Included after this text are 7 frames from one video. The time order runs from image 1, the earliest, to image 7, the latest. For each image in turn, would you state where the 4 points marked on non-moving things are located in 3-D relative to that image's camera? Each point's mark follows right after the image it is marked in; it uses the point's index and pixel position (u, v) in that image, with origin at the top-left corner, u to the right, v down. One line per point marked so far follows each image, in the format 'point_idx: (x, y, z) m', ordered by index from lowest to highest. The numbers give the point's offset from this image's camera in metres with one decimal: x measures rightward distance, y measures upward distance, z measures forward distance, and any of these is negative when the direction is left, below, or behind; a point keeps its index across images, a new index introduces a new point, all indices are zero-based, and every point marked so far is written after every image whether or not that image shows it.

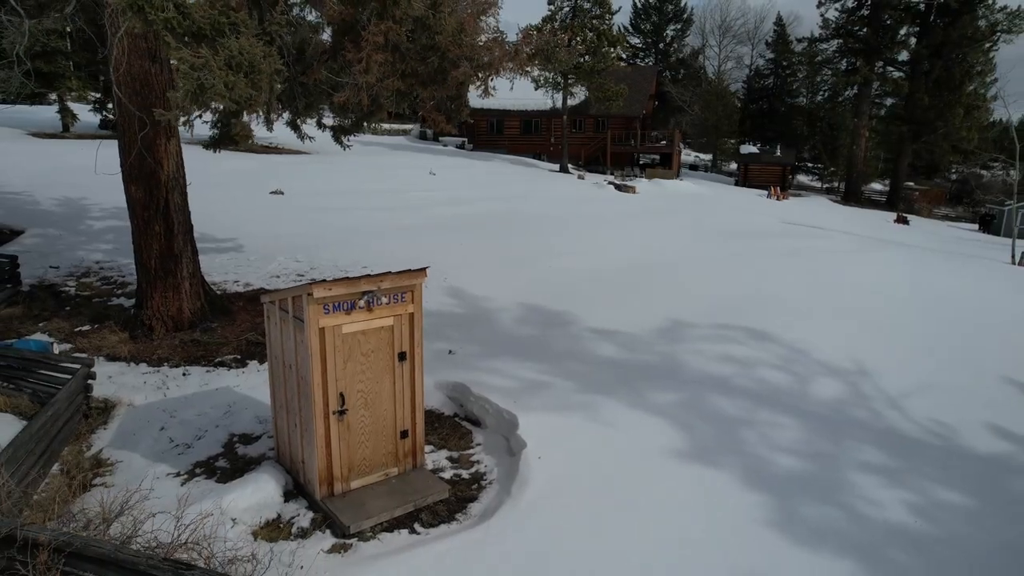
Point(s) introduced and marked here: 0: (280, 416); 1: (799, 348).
0: (-1.8, -1.0, +5.3) m
1: (+3.5, -0.7, +8.3) m
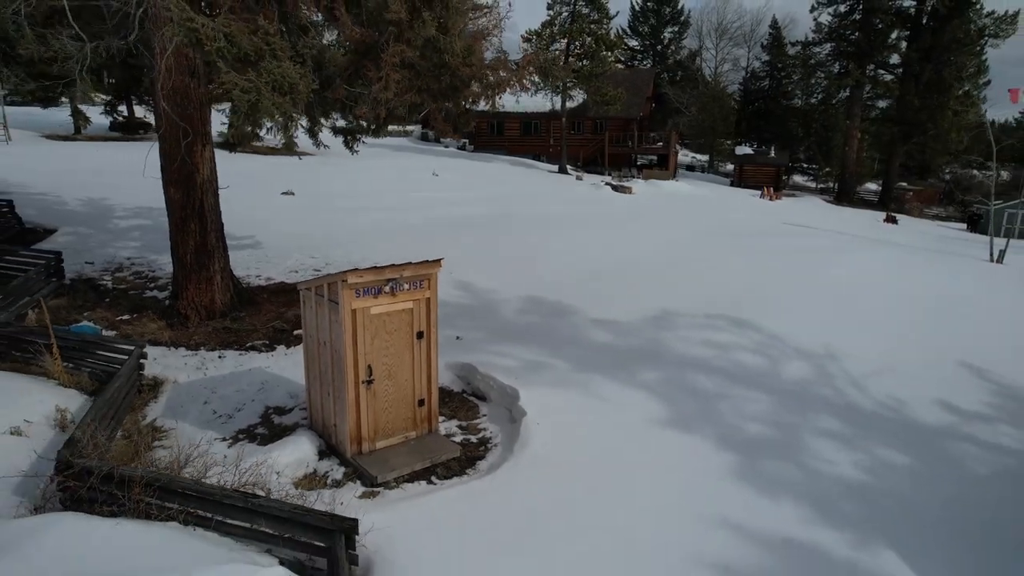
0: (-1.8, -0.9, +6.2) m
1: (+3.6, -0.6, +9.2) m
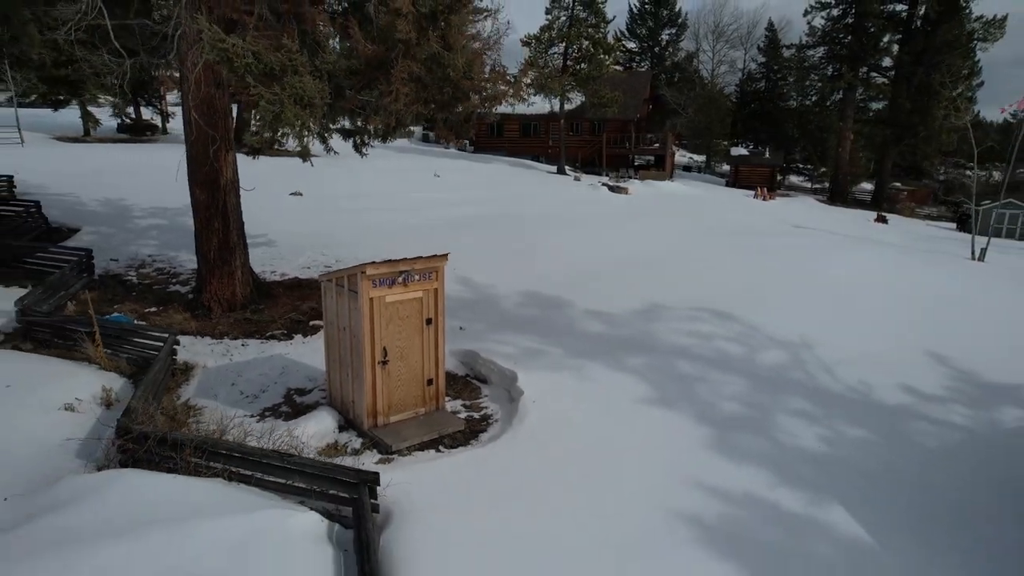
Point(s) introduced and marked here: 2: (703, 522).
0: (-1.8, -0.8, +6.9) m
1: (+3.5, -0.5, +9.9) m
2: (+1.5, -1.8, +5.4) m
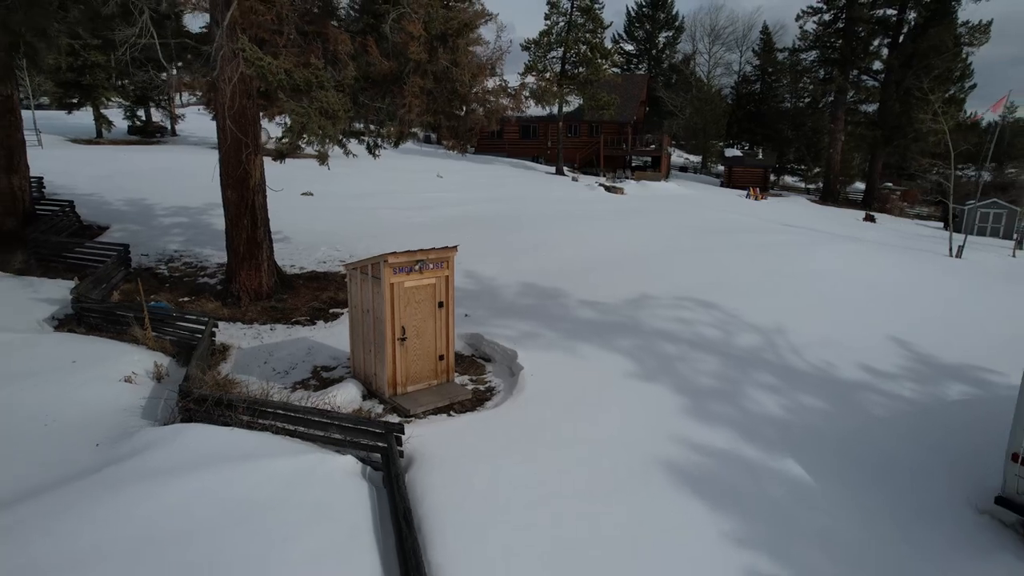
0: (-1.8, -0.7, +7.9) m
1: (+3.6, -0.4, +10.9) m
2: (+1.6, -1.7, +6.4) m
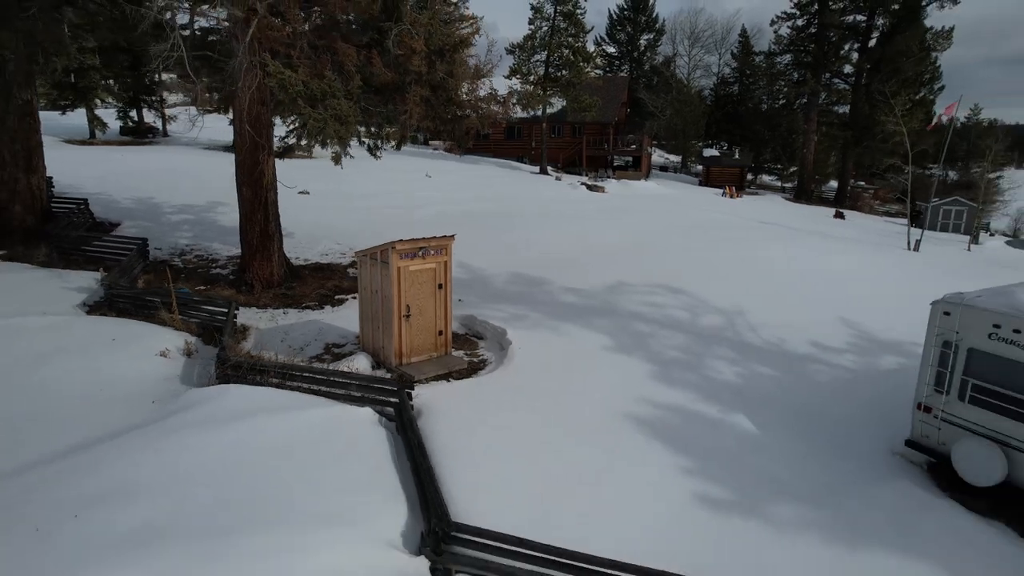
0: (-1.9, -0.5, +9.0) m
1: (+3.4, -0.2, +12.1) m
2: (+1.5, -1.5, +7.6) m
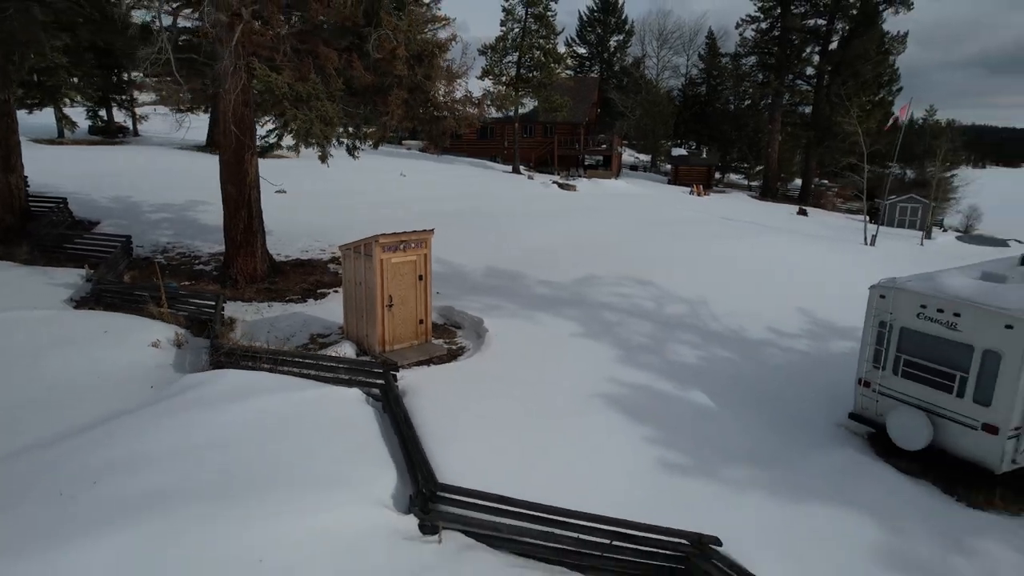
0: (-2.2, -0.4, +9.4) m
1: (+2.9, 0.0, +12.8) m
2: (+1.2, -1.3, +8.2) m
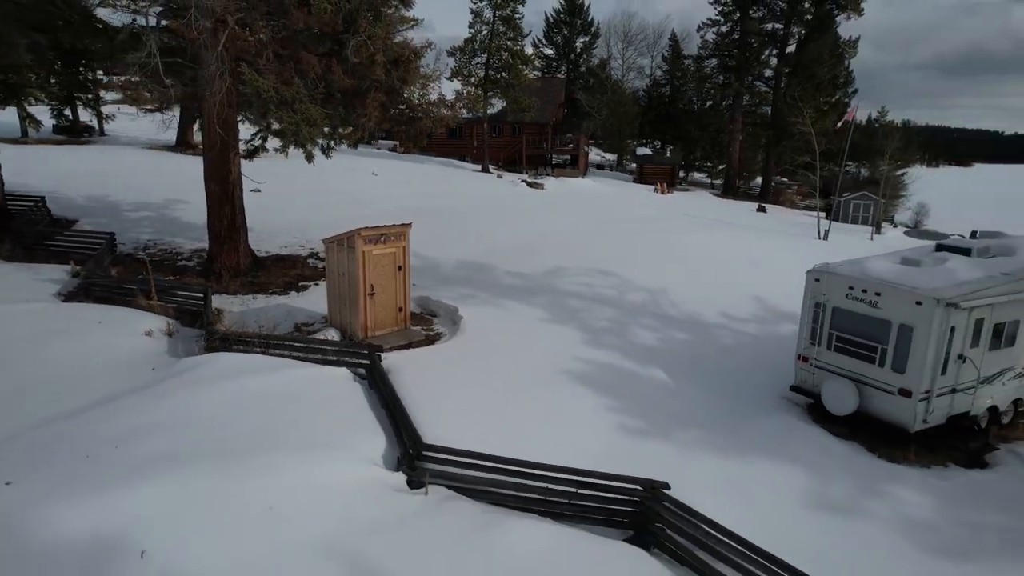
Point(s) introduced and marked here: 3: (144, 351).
0: (-2.6, -0.2, +10.1) m
1: (+2.3, +0.2, +13.6) m
2: (+0.9, -1.2, +9.0) m
3: (-4.9, -0.8, +9.0) m
